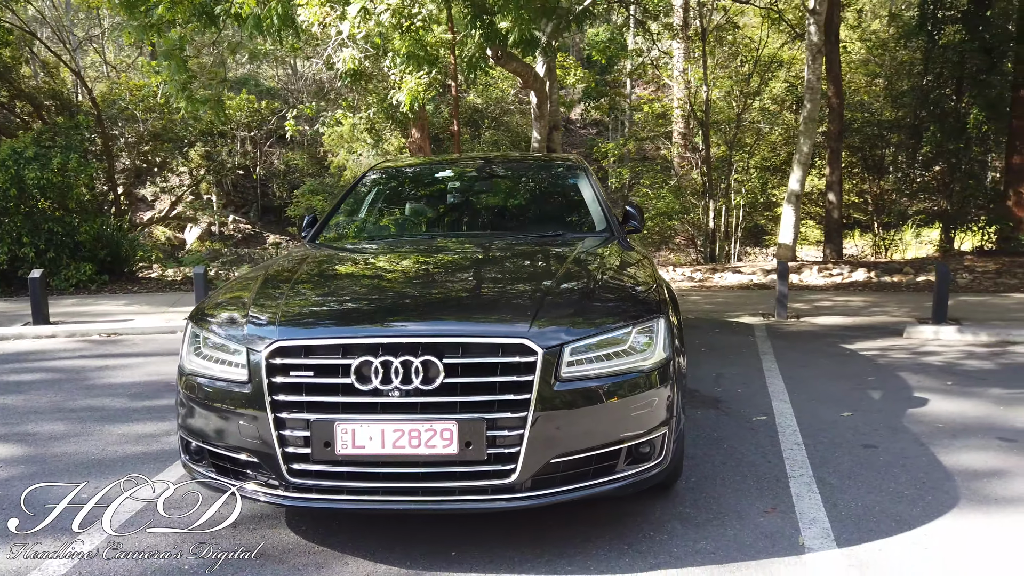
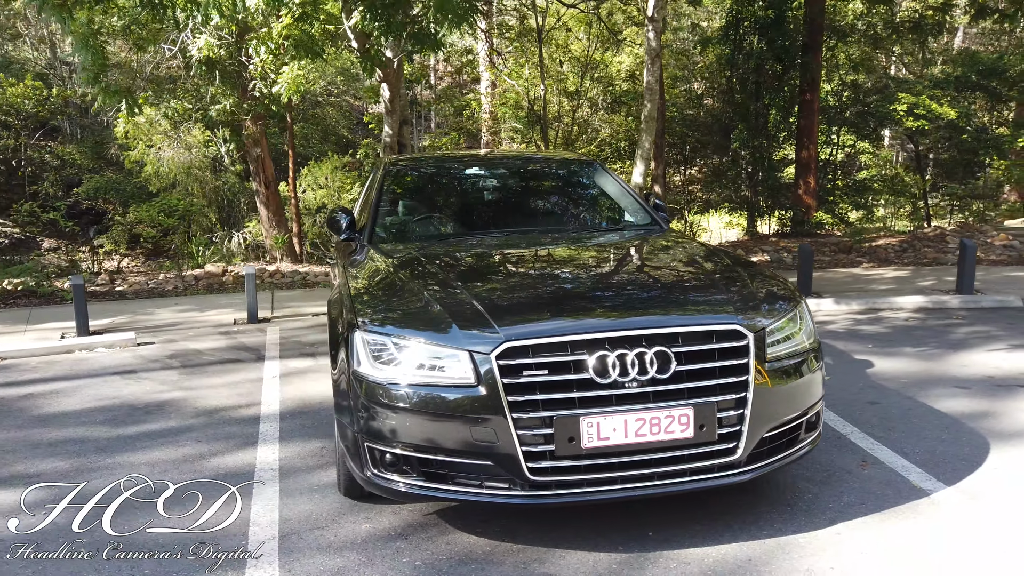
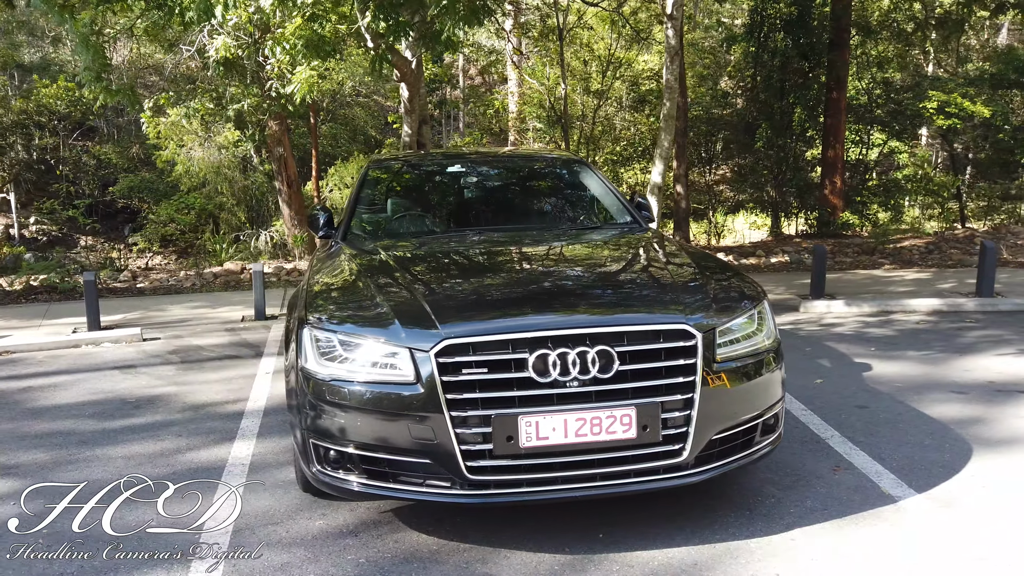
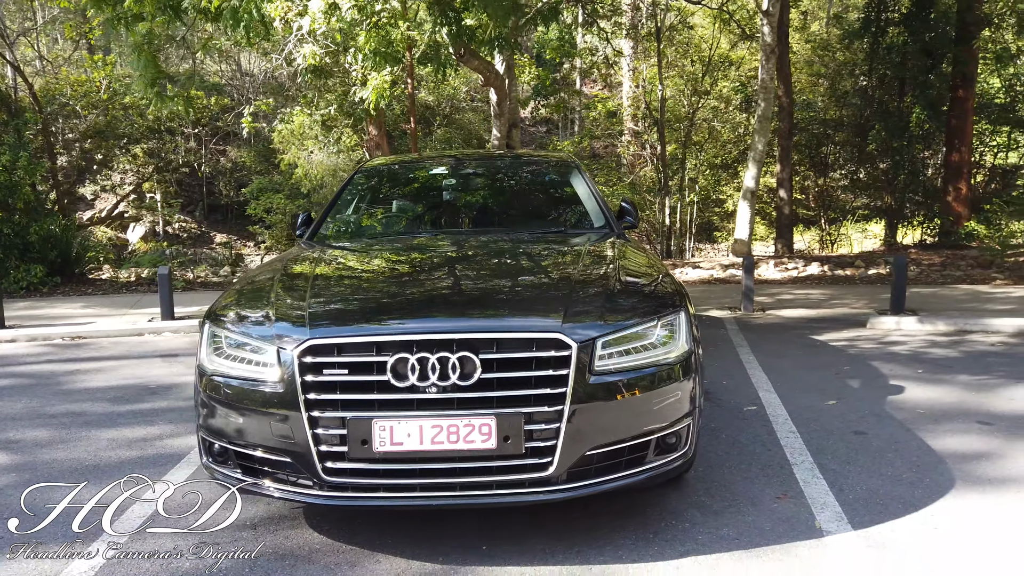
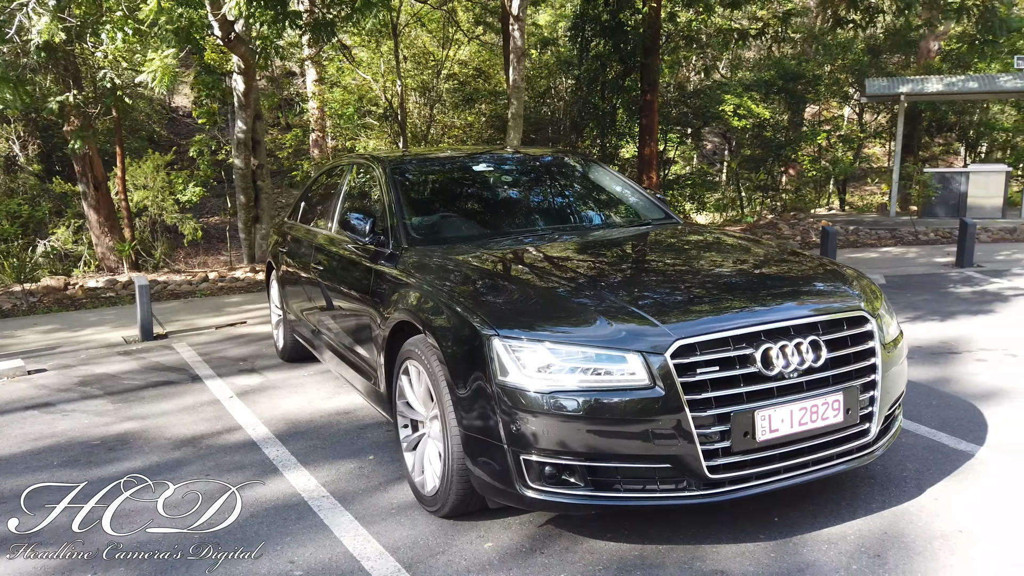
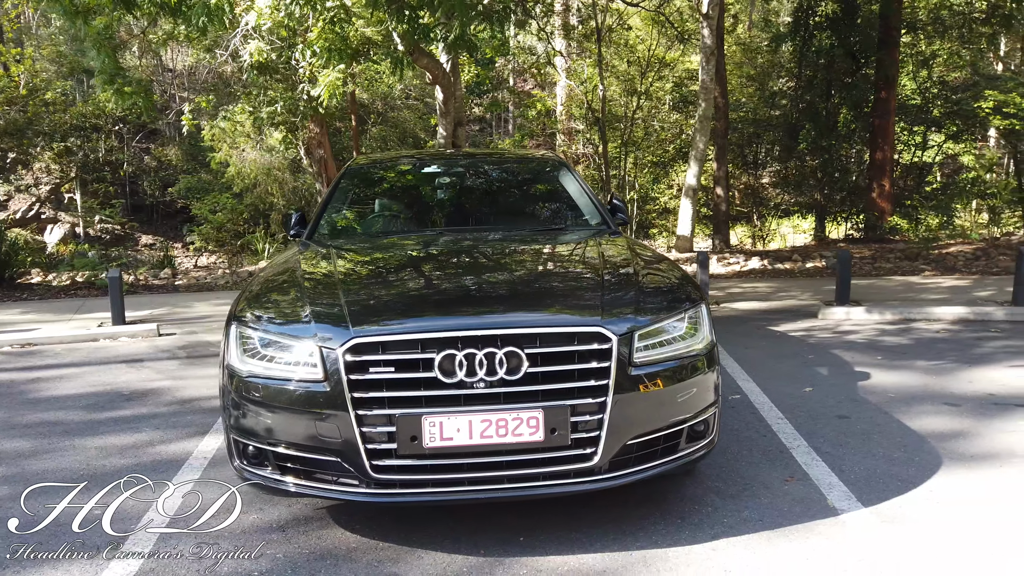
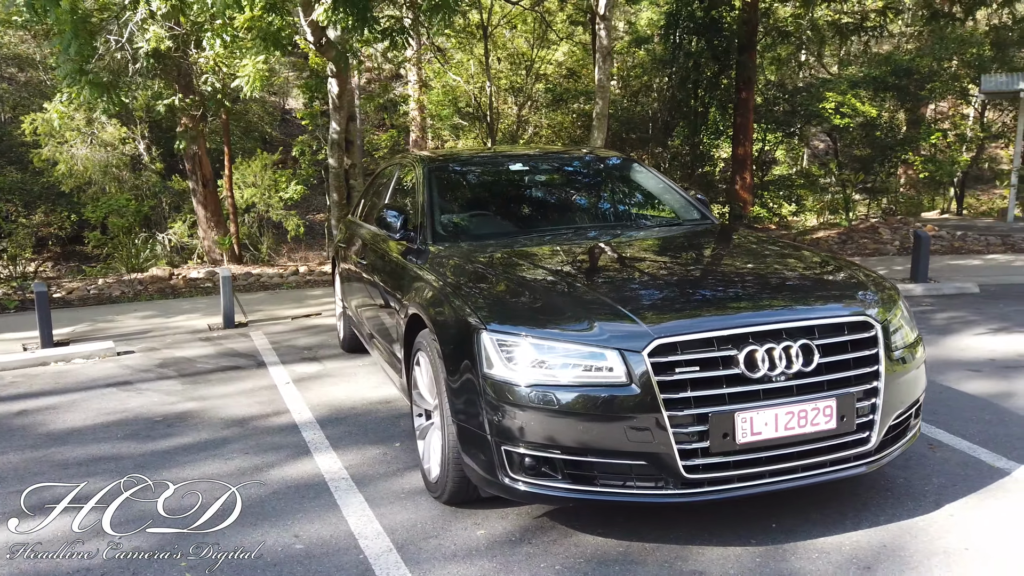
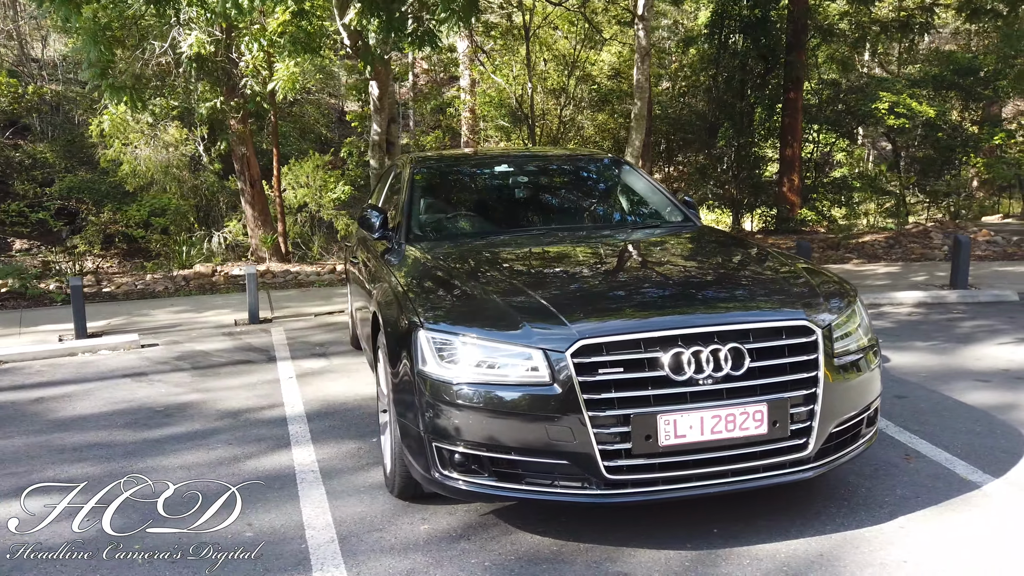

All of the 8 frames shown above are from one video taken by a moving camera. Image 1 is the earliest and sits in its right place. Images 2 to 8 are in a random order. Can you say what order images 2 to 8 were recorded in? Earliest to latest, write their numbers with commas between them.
4, 6, 3, 2, 8, 7, 5
